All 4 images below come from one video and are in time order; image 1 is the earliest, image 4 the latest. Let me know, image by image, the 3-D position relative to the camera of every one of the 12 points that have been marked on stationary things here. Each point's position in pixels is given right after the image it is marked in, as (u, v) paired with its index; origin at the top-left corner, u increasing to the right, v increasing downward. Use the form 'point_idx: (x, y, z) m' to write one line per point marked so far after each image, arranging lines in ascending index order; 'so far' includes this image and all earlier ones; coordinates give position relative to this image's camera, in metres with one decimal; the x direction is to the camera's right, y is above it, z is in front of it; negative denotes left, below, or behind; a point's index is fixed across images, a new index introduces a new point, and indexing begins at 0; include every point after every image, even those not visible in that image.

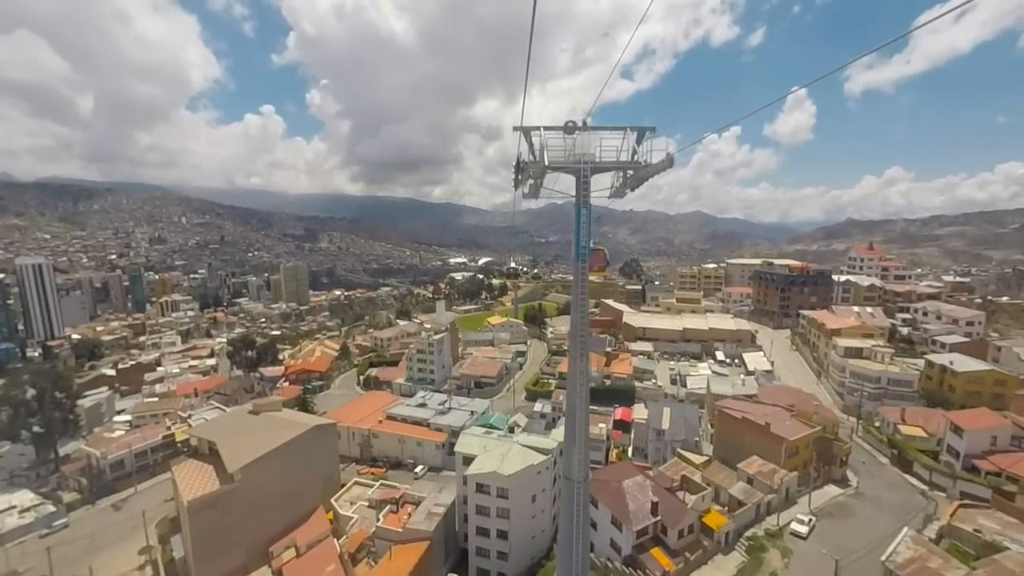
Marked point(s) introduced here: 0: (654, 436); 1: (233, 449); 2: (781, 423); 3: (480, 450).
0: (+6.3, -6.6, +18.3) m
1: (-10.2, -5.9, +15.2) m
2: (+9.1, -4.5, +13.9) m
3: (-1.1, -5.4, +13.8) m
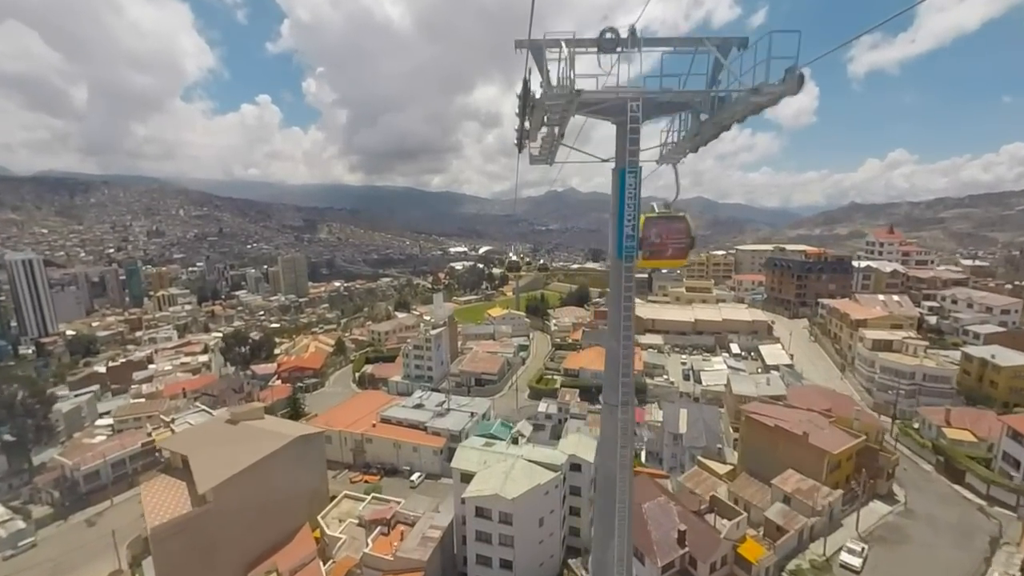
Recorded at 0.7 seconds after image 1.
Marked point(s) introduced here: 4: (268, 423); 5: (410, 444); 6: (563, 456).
0: (+6.5, -6.2, +16.8) m
1: (-10.1, -5.8, +13.7) m
2: (+9.1, -4.3, +12.3) m
3: (-1.0, -5.3, +12.2) m
4: (-9.5, -5.3, +16.1) m
5: (-4.9, -7.4, +19.7) m
6: (+1.6, -5.1, +12.7) m
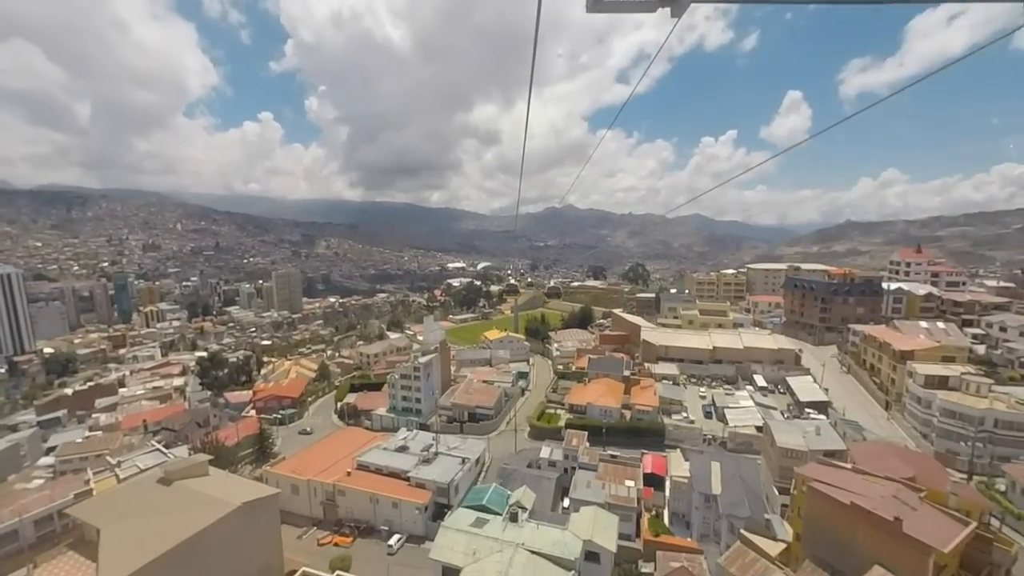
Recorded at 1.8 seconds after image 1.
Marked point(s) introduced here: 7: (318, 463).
0: (+6.4, -7.2, +13.8) m
1: (-10.2, -6.6, +10.6) m
2: (+9.1, -5.1, +9.4) m
3: (-1.0, -6.1, +9.3) m
4: (-9.6, -6.2, +13.1) m
5: (-4.9, -8.5, +16.7) m
6: (+1.5, -6.0, +9.7) m
7: (-9.1, -8.2, +19.4) m
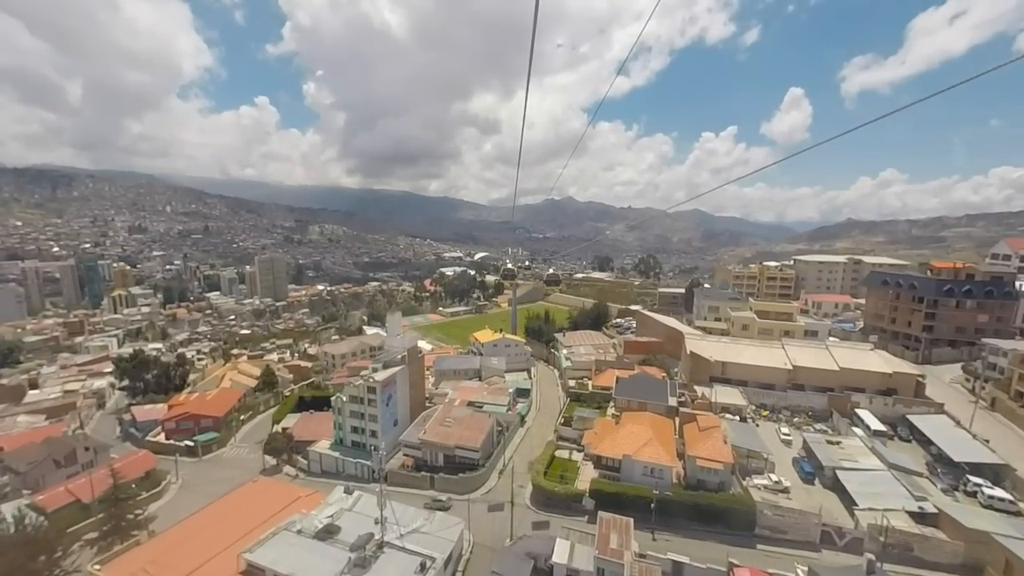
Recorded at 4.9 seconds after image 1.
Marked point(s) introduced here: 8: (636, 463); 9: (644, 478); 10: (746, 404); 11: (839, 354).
0: (+6.3, -7.1, +6.3) m
1: (-10.2, -6.2, +3.0) m
2: (+9.1, -5.2, +1.9) m
3: (-1.1, -5.9, +1.7) m
4: (-9.7, -5.8, +5.5) m
5: (-5.1, -8.1, +9.1) m
6: (+1.5, -5.9, +2.2) m
7: (-9.3, -7.7, +11.8) m
8: (+4.1, -5.8, +13.7) m
9: (+4.3, -6.2, +13.6) m
10: (+10.0, -5.0, +17.6) m
11: (+15.3, -3.1, +19.4) m
